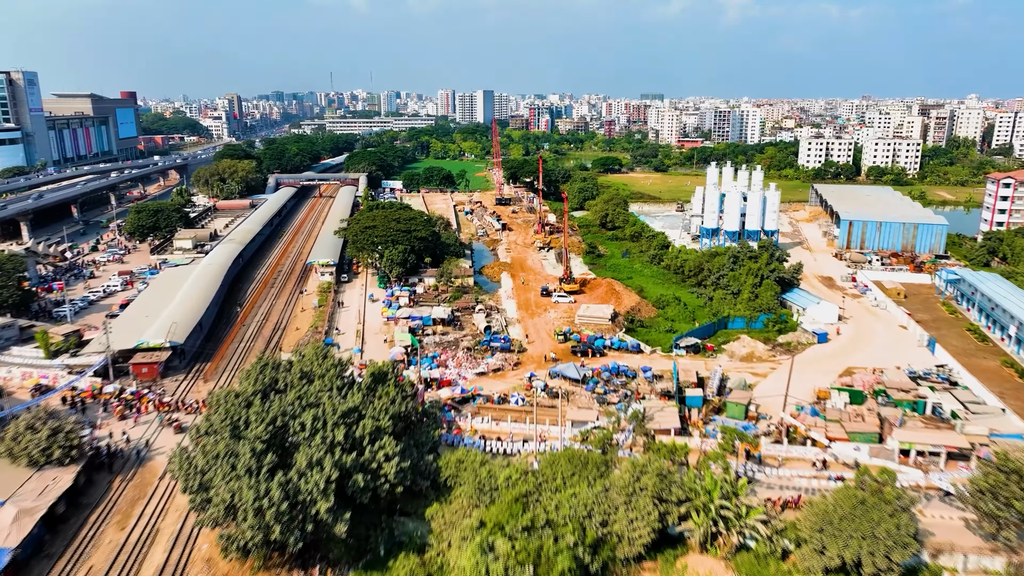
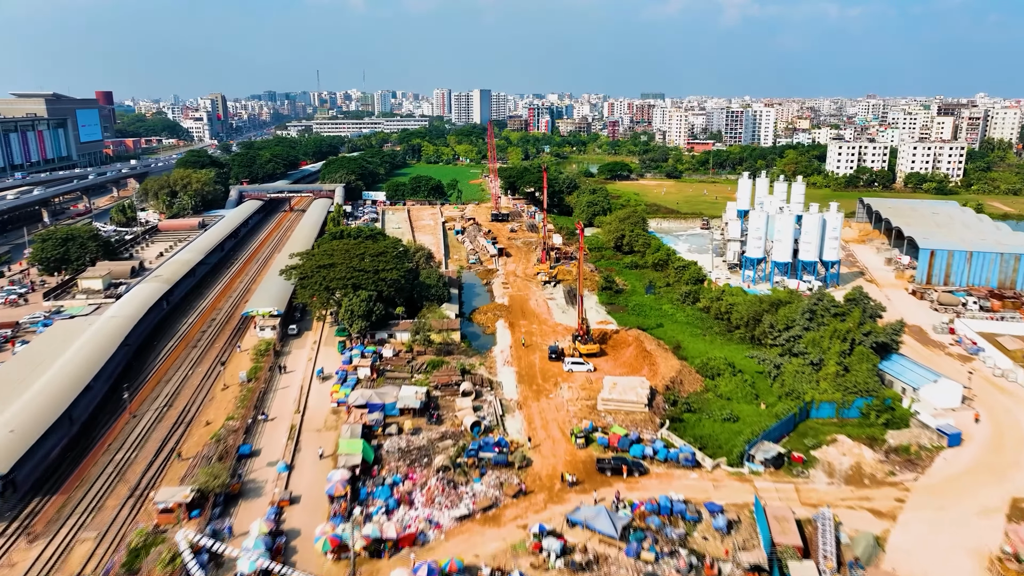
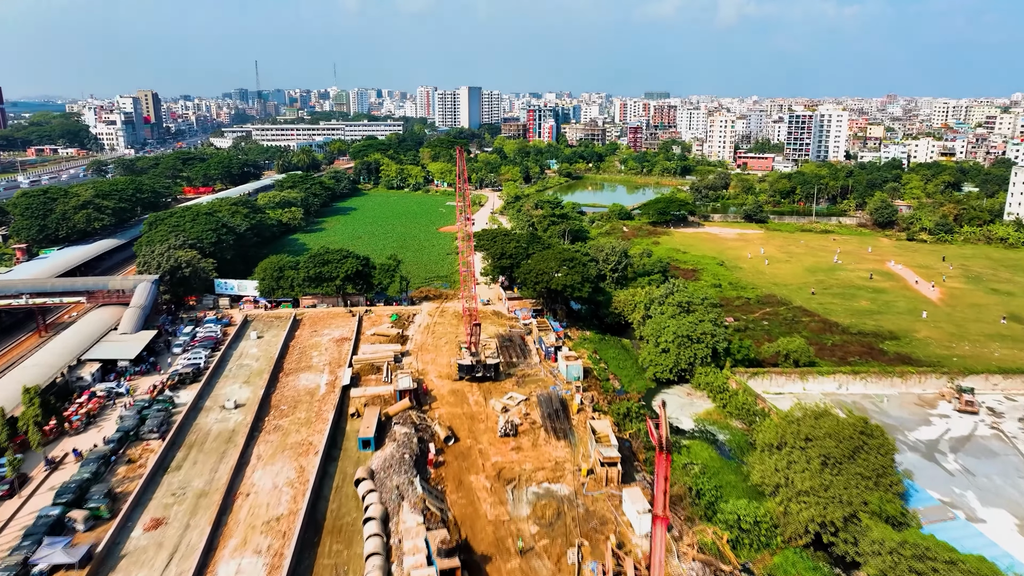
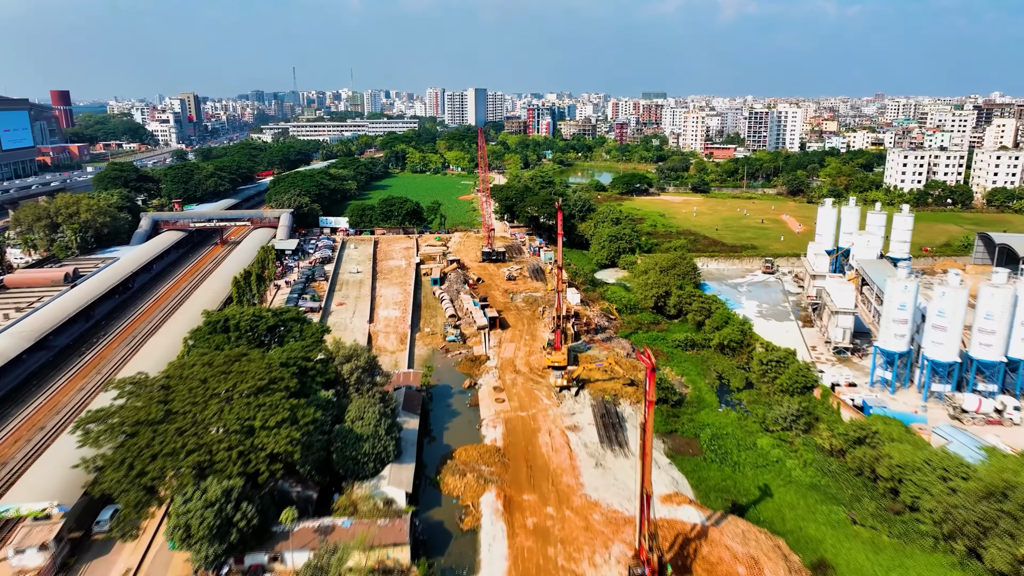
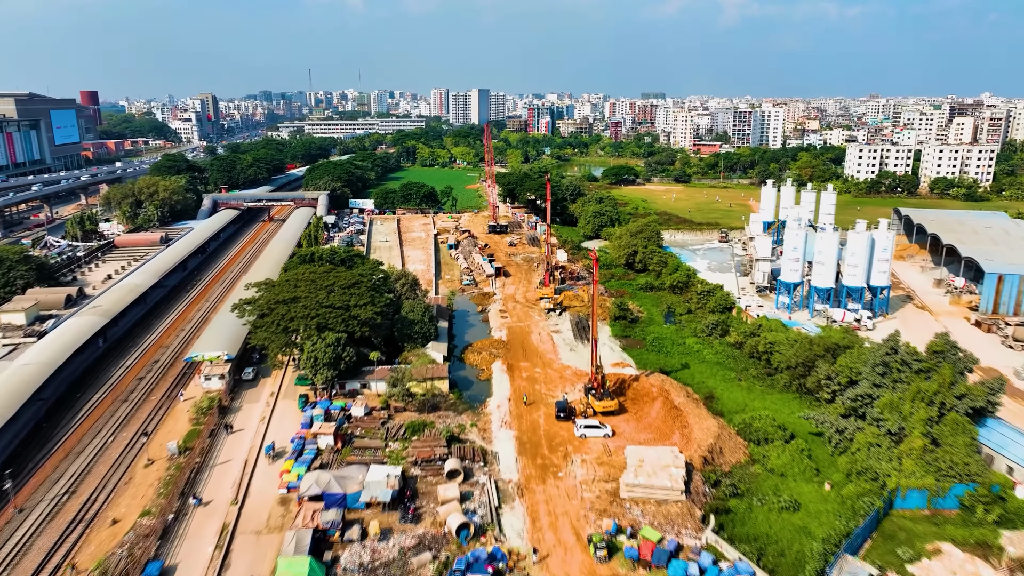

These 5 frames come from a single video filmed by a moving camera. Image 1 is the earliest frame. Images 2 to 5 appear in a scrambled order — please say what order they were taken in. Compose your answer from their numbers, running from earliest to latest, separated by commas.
2, 5, 4, 3
